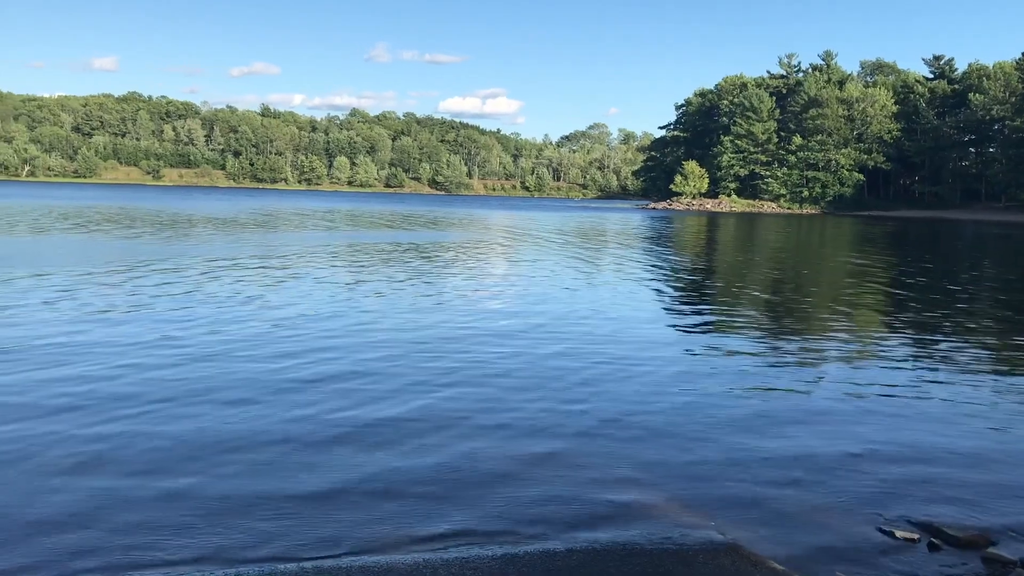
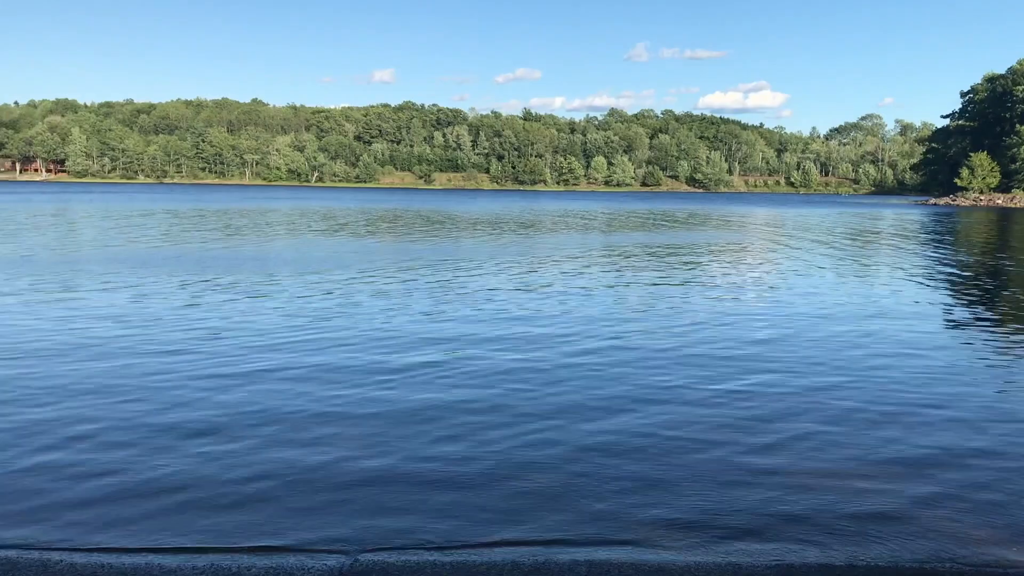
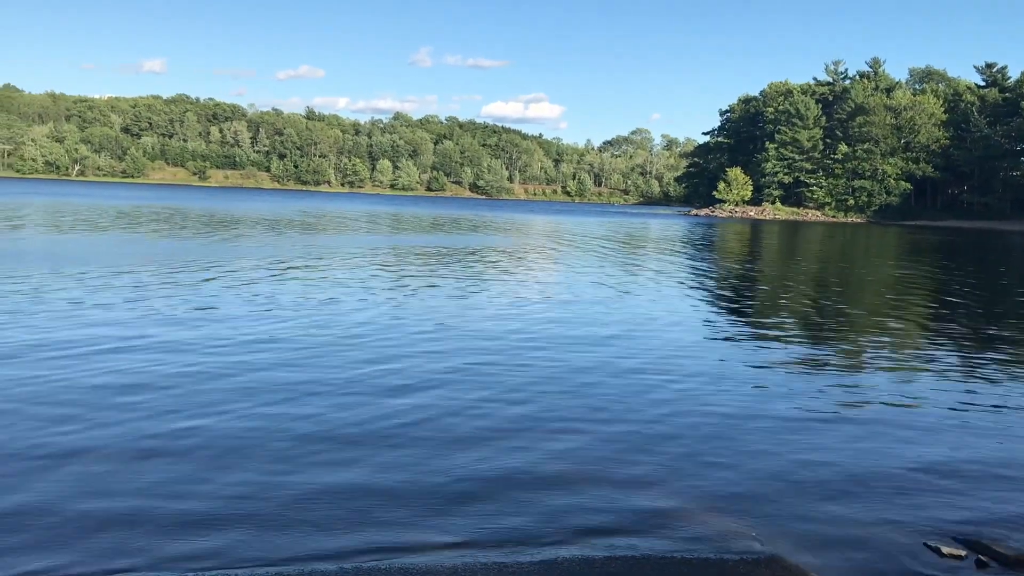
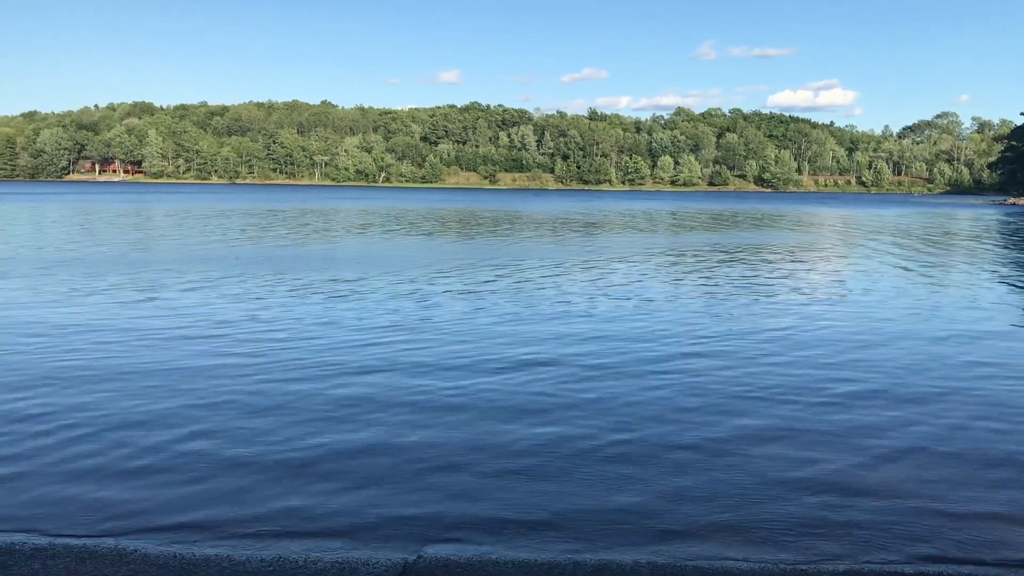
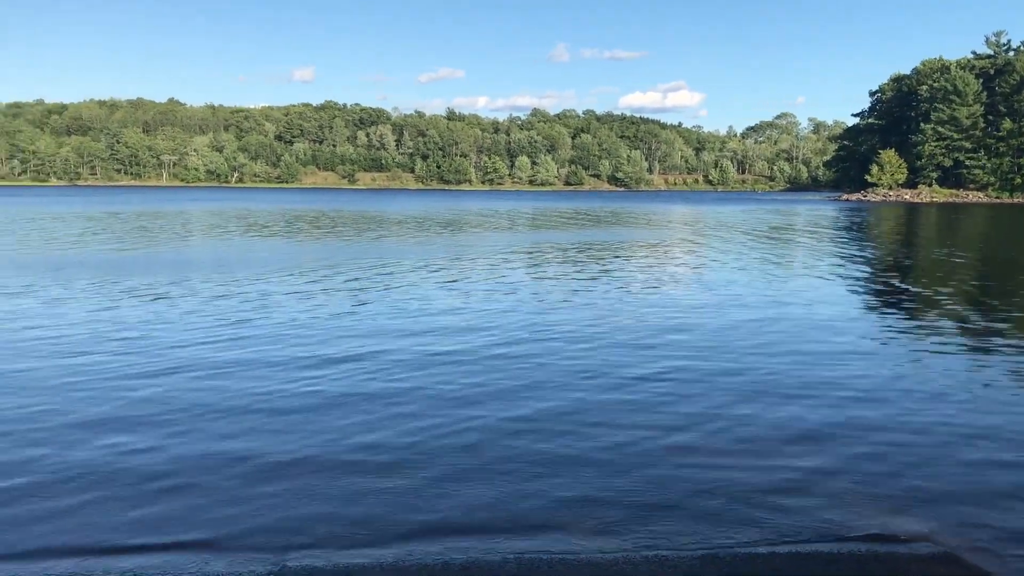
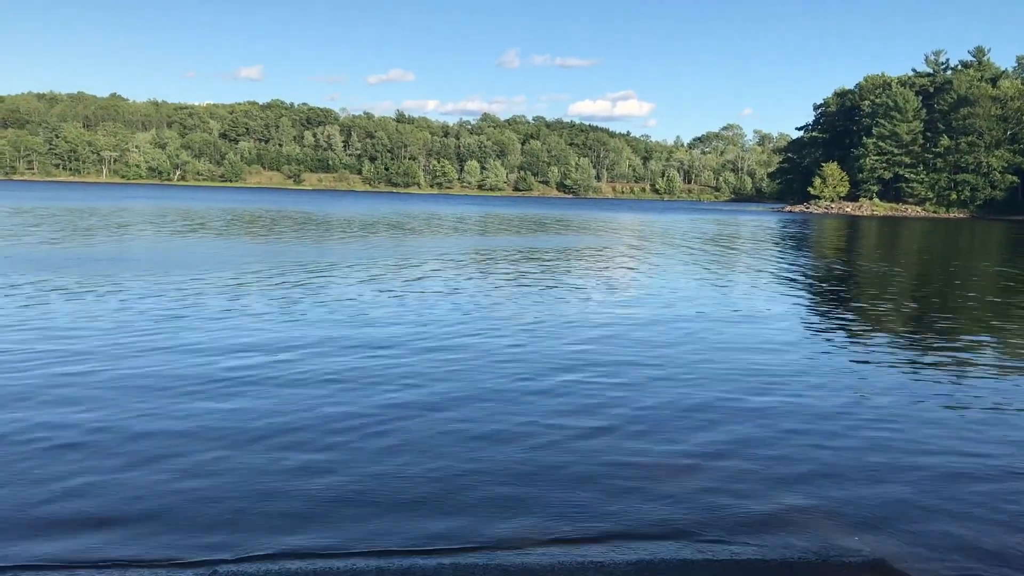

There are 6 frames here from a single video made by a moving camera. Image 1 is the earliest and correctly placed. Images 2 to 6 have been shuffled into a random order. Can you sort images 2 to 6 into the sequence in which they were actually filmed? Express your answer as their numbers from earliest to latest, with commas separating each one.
3, 6, 5, 2, 4
